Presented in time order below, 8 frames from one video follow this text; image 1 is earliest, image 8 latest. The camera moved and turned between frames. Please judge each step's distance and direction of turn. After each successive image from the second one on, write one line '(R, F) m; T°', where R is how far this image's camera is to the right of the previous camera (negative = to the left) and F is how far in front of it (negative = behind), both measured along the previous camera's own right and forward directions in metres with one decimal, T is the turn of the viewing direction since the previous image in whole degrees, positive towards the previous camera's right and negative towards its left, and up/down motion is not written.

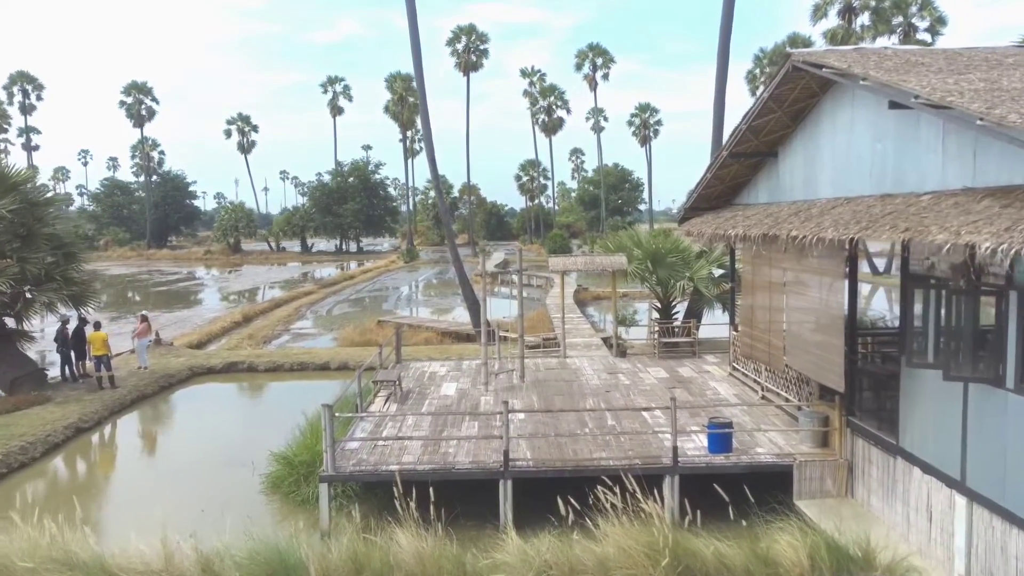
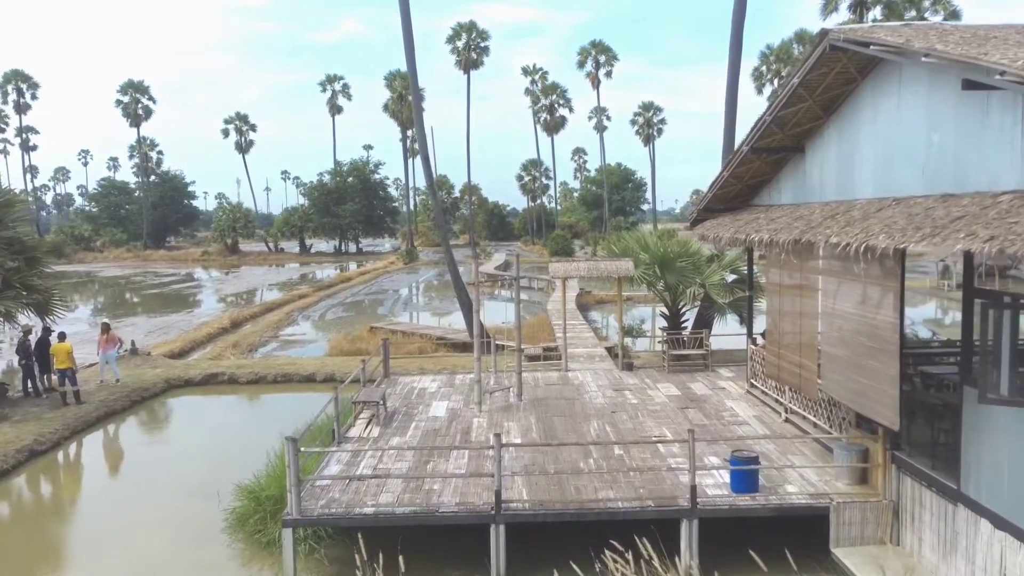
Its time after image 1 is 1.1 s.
(+0.1, +0.8) m; 0°
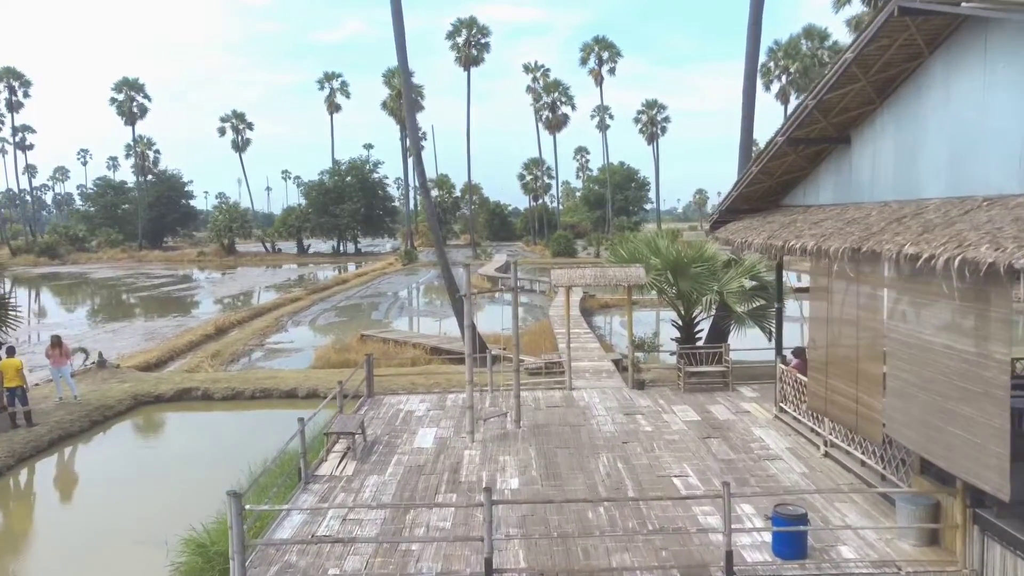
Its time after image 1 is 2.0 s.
(0.0, +1.0) m; 0°
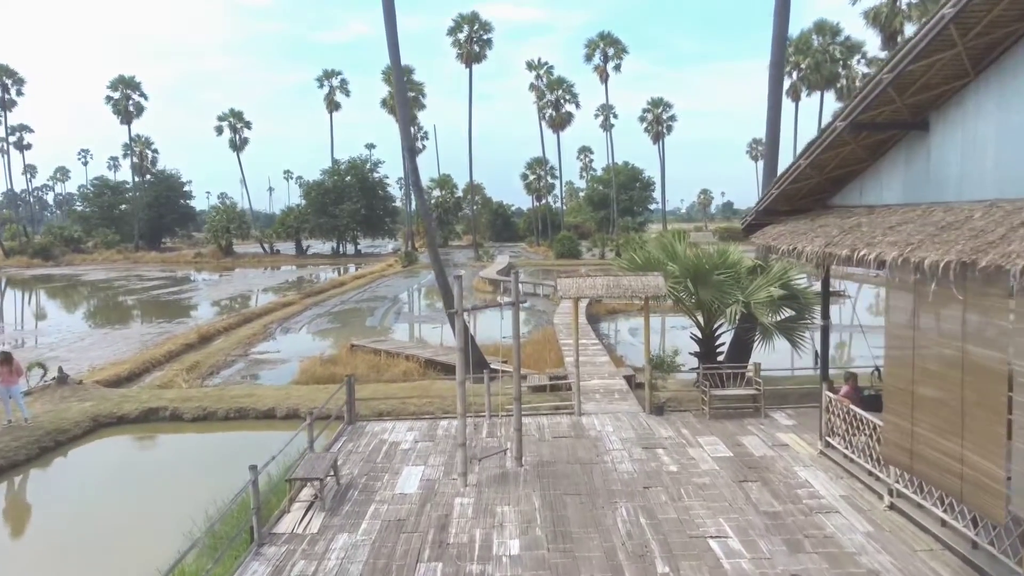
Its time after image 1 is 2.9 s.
(0.0, +1.1) m; 0°
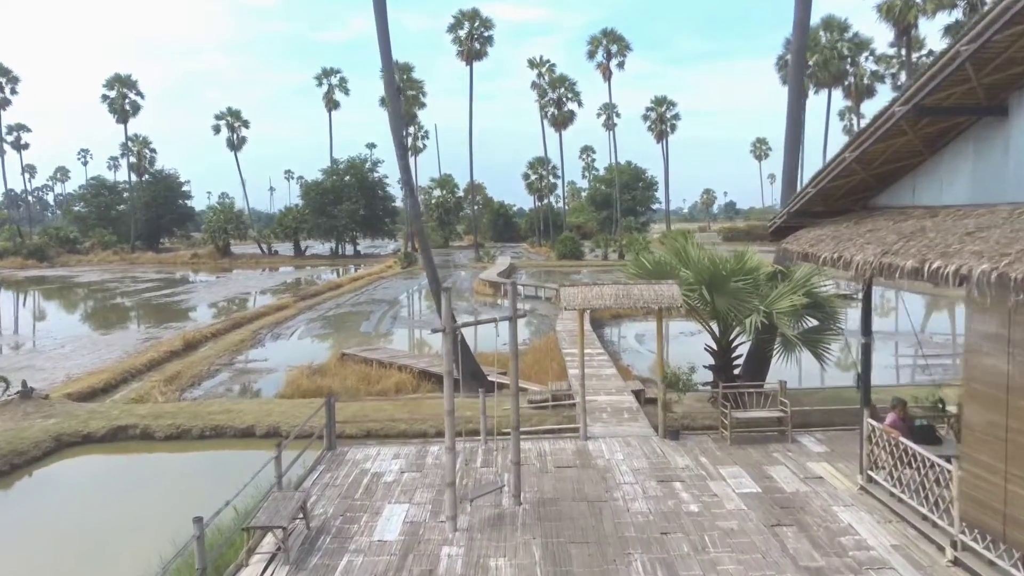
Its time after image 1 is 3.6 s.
(0.0, +0.8) m; 0°
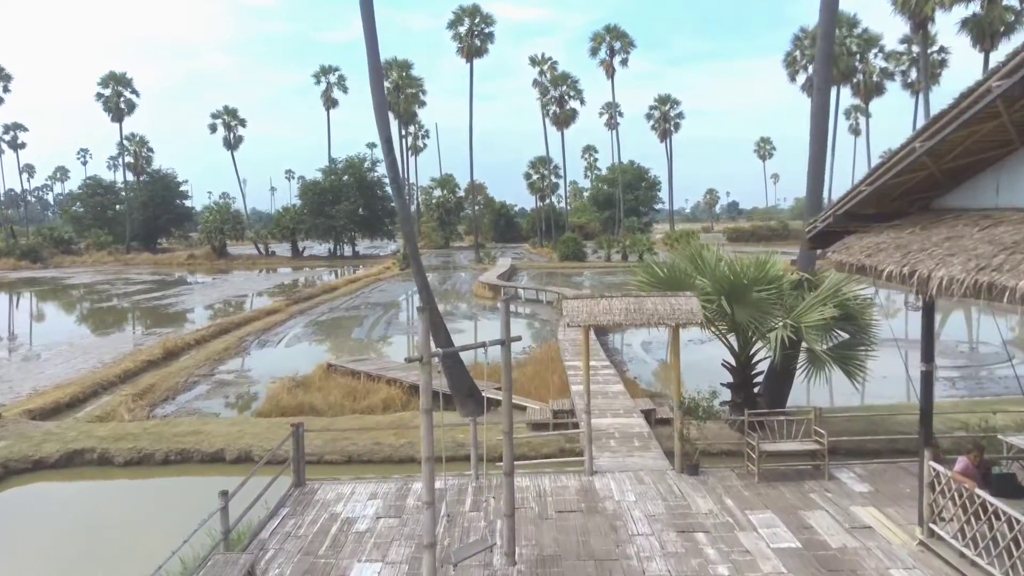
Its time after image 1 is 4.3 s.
(0.0, +0.9) m; 0°
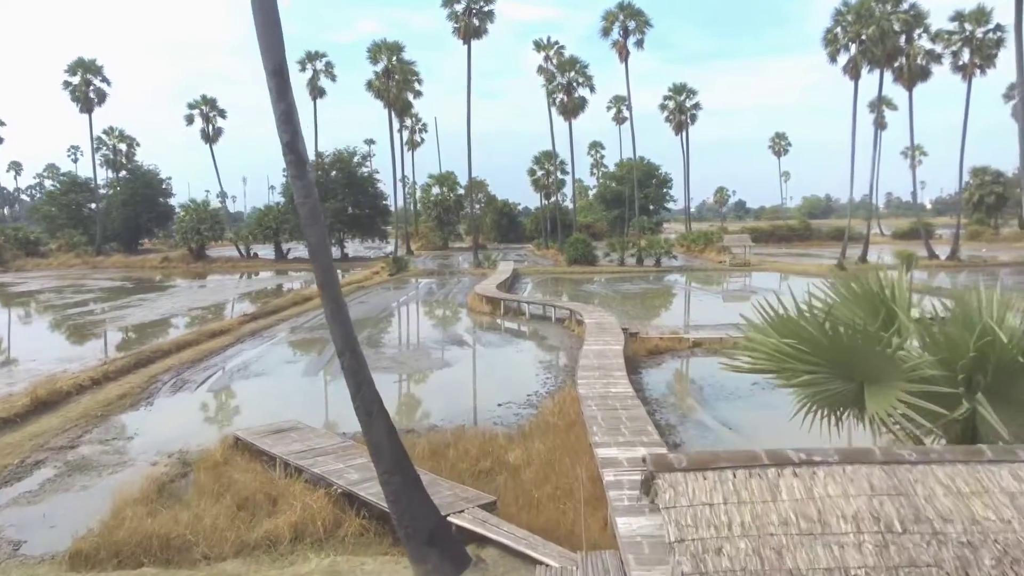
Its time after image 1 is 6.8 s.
(0.0, +4.4) m; 0°
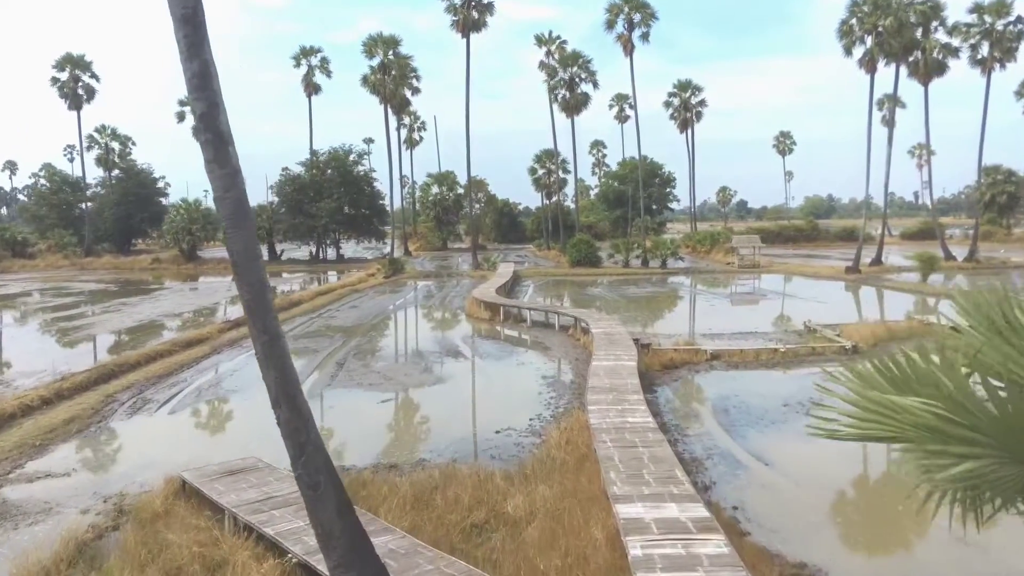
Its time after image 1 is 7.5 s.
(0.0, +1.4) m; 0°
